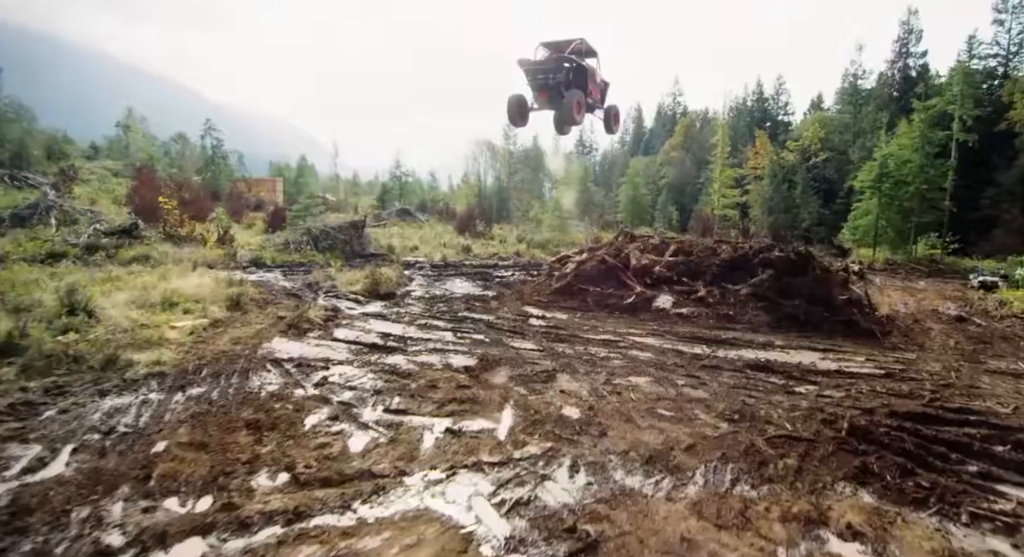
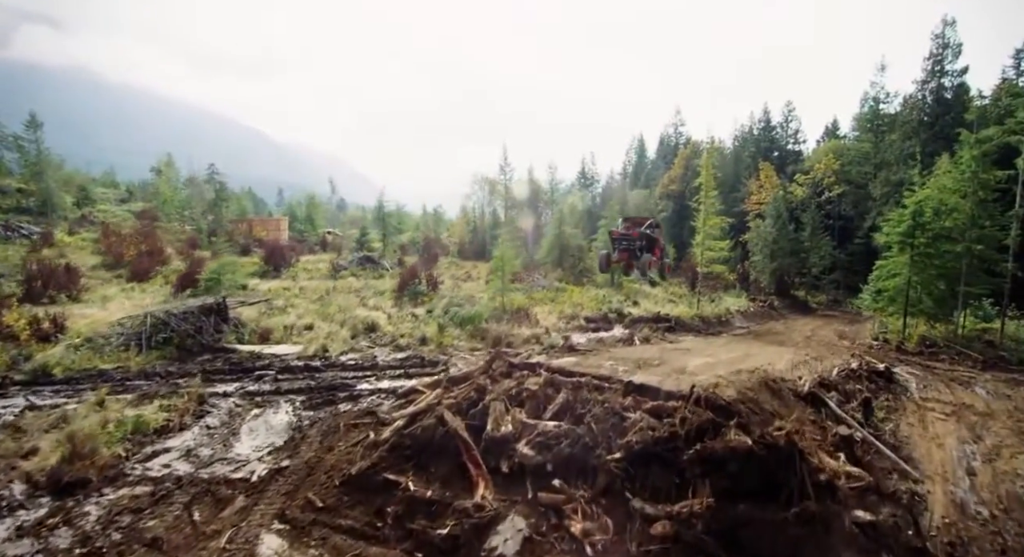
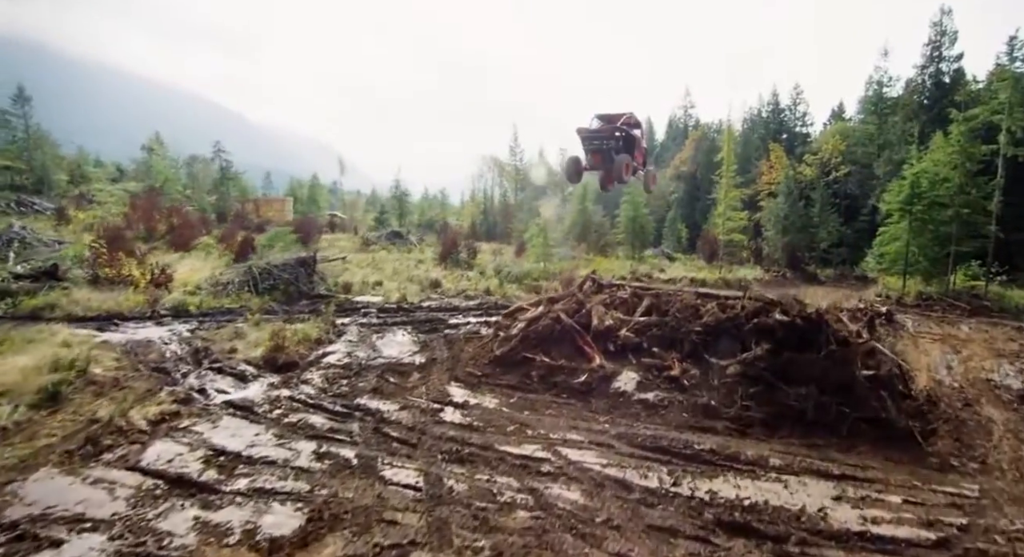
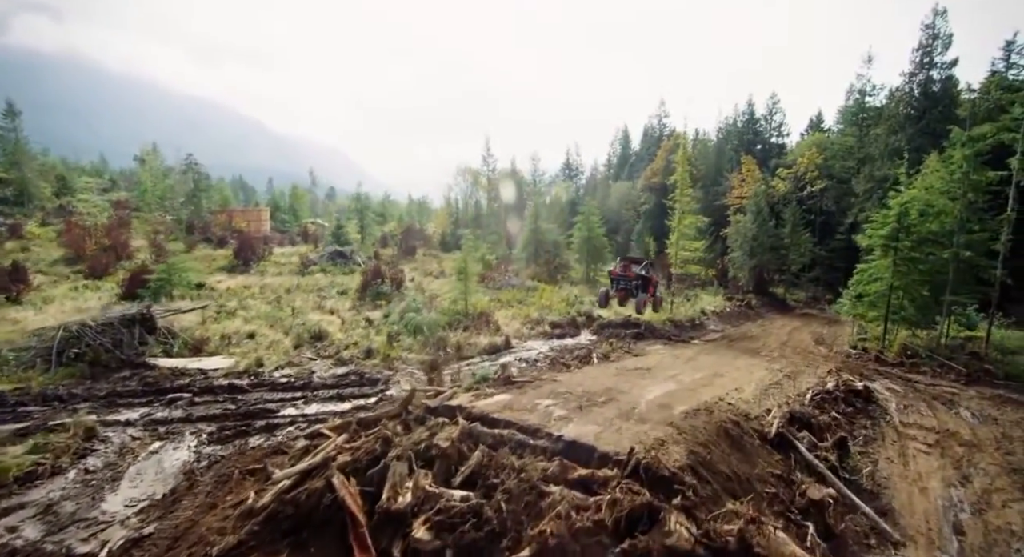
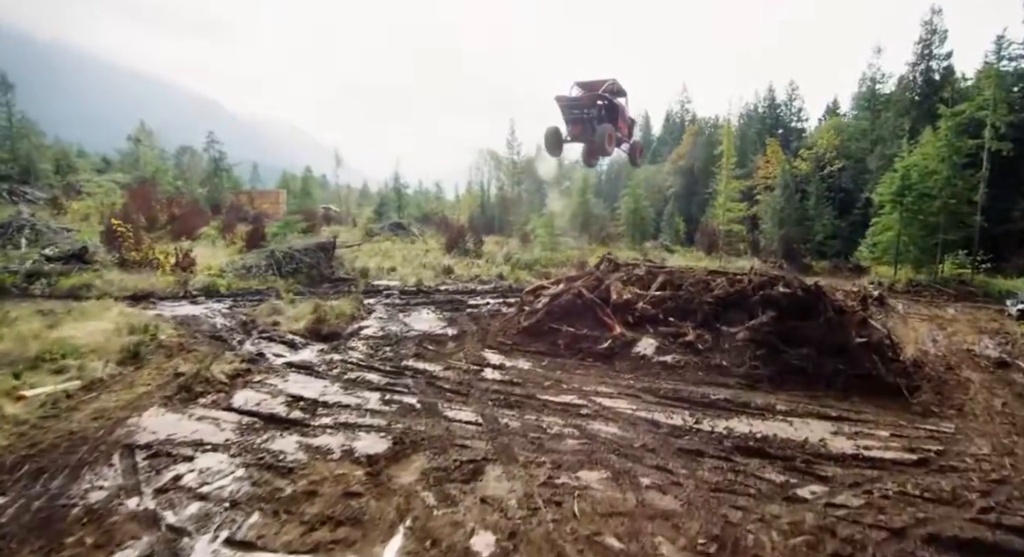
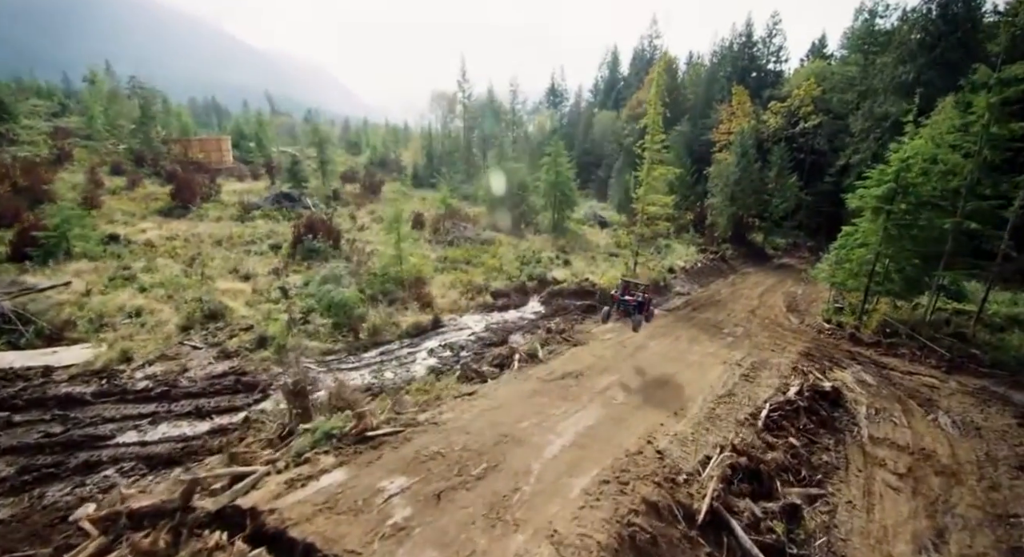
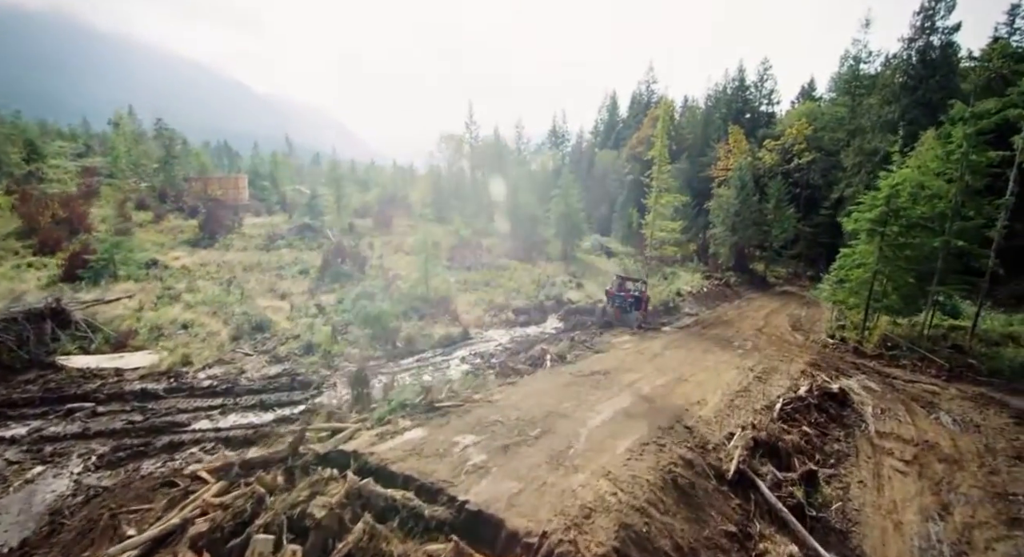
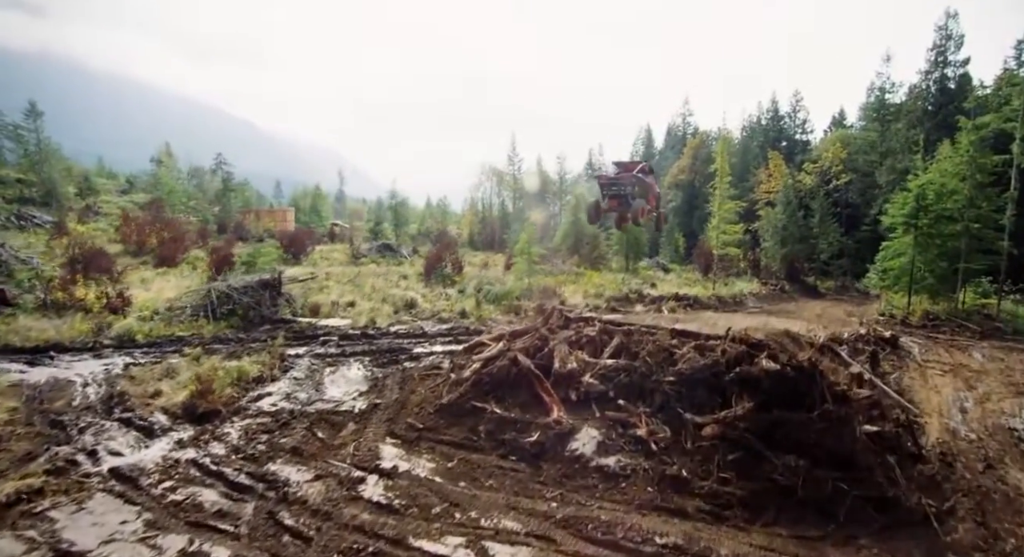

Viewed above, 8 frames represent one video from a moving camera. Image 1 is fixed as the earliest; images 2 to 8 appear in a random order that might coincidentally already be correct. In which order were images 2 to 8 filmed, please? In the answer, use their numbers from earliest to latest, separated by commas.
5, 3, 8, 2, 4, 7, 6
